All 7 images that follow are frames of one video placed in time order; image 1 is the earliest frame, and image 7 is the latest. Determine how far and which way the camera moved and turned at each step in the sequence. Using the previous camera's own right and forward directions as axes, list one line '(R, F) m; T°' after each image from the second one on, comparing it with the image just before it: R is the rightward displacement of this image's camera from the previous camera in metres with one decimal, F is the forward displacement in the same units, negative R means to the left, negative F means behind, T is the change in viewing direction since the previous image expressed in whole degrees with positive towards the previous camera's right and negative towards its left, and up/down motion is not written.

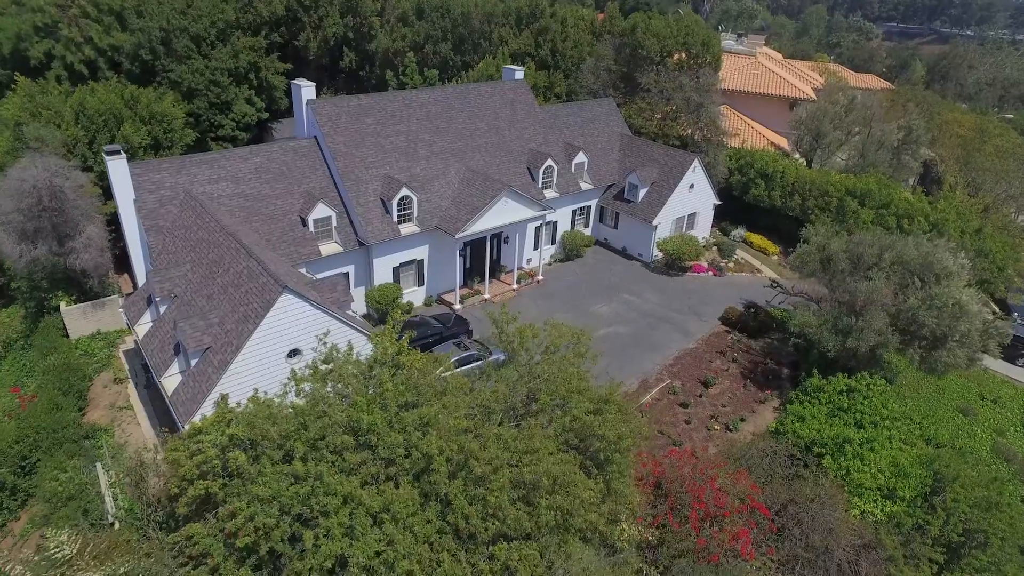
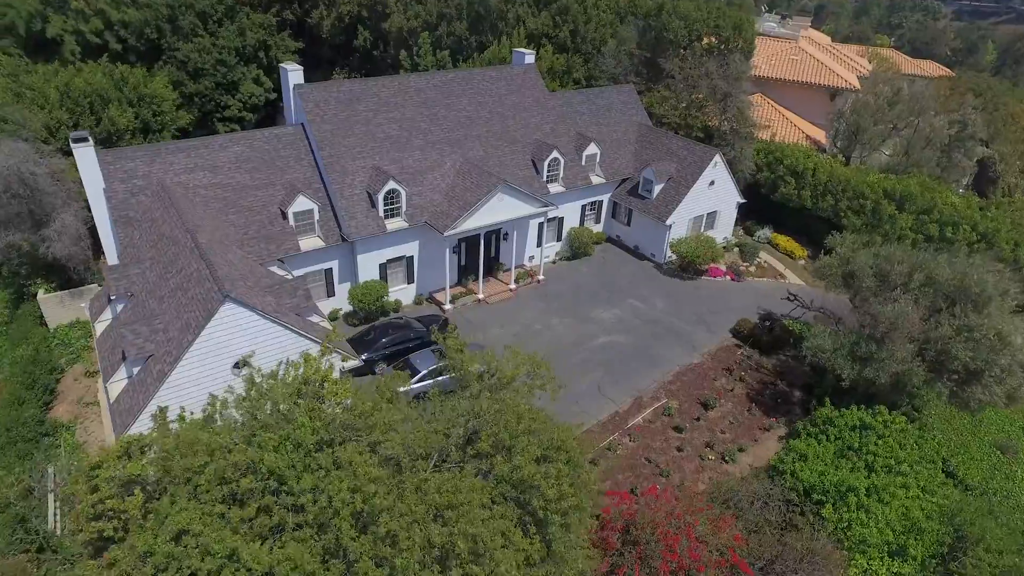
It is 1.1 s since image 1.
(+2.2, +2.0) m; -4°
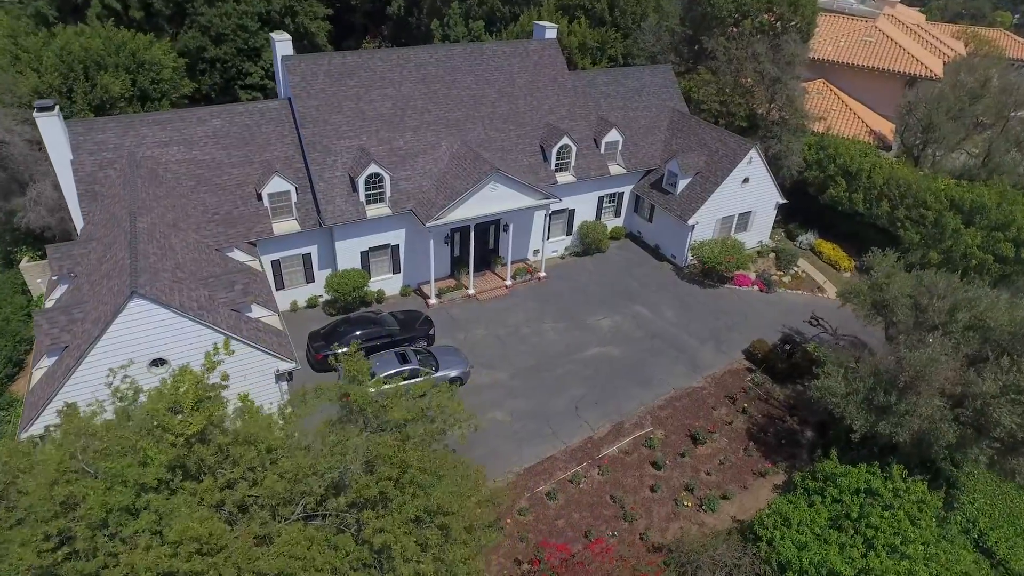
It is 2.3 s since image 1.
(+3.4, +2.6) m; -6°
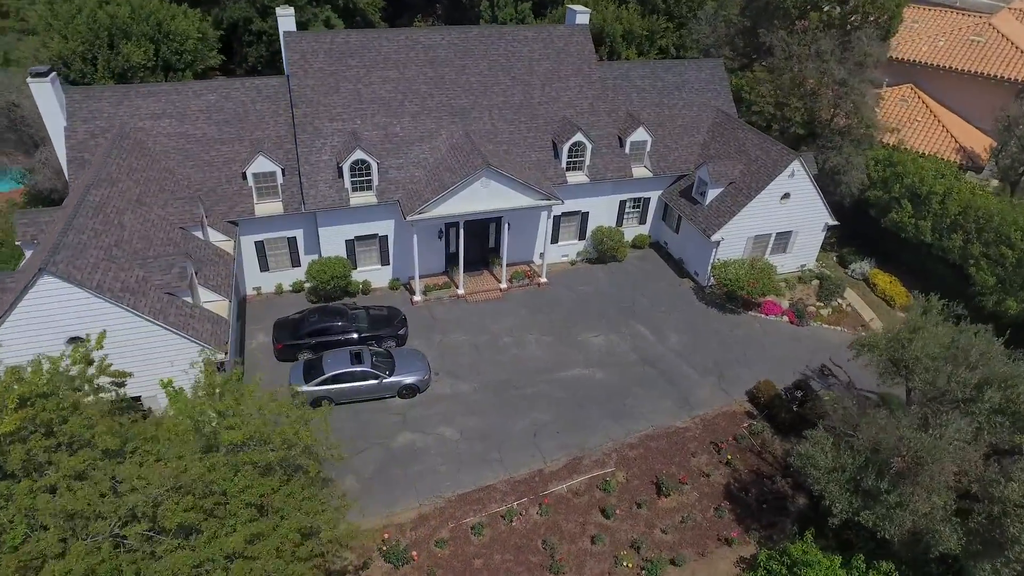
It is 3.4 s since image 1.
(+4.2, +2.3) m; -8°
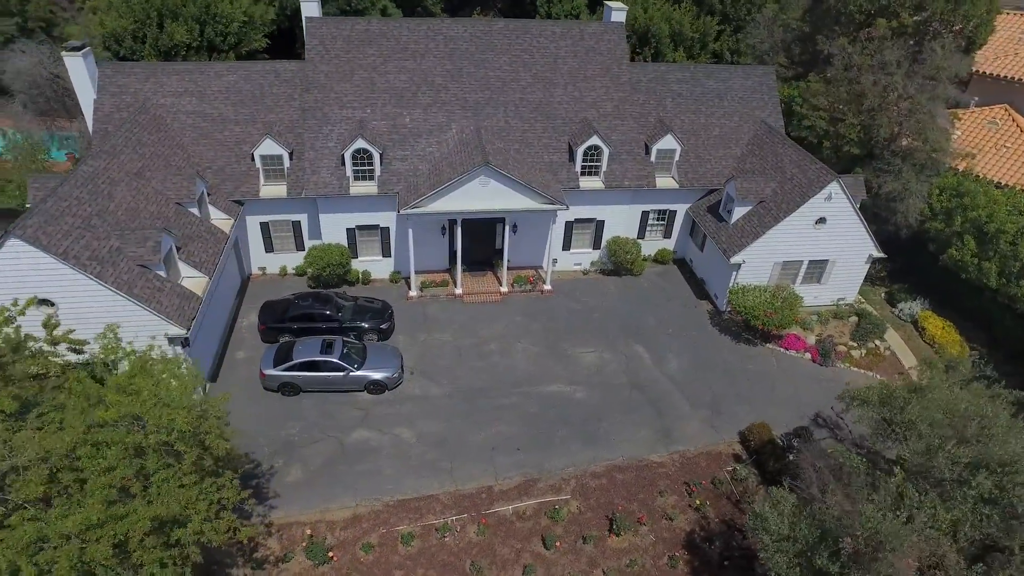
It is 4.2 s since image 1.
(+3.6, +1.2) m; -8°
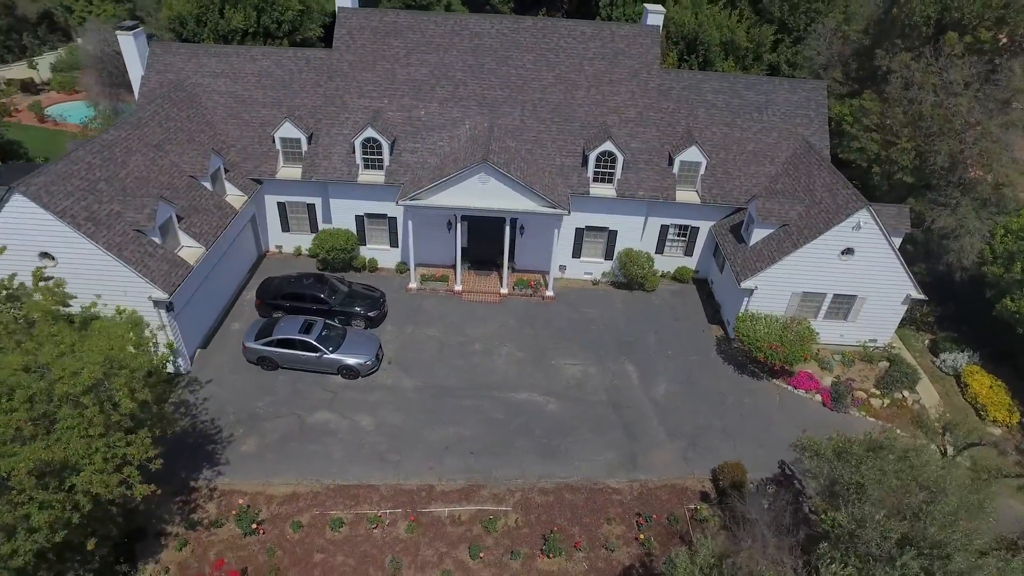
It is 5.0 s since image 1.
(+3.8, +0.8) m; -8°
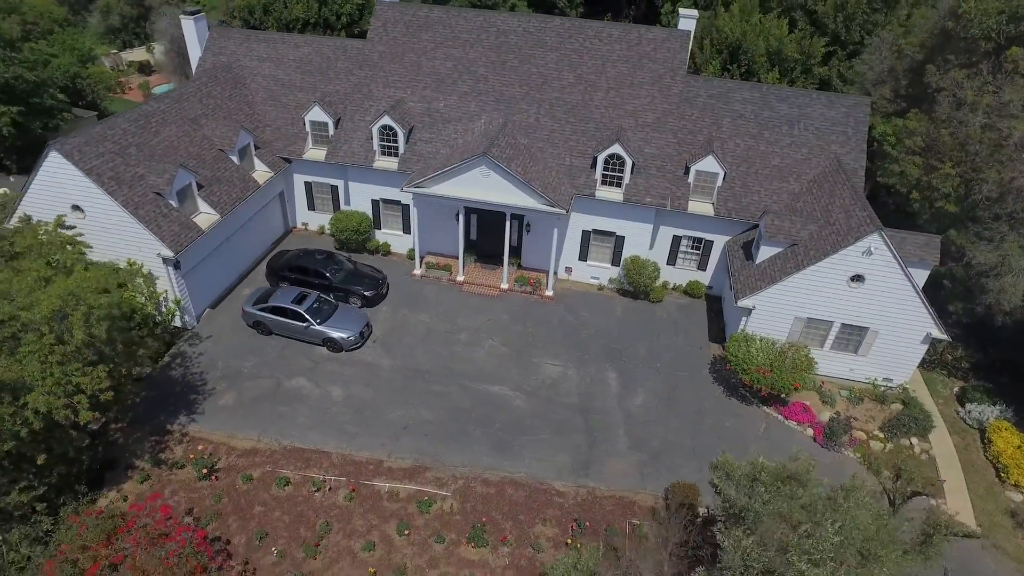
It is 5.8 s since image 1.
(+3.9, +0.2) m; -8°
